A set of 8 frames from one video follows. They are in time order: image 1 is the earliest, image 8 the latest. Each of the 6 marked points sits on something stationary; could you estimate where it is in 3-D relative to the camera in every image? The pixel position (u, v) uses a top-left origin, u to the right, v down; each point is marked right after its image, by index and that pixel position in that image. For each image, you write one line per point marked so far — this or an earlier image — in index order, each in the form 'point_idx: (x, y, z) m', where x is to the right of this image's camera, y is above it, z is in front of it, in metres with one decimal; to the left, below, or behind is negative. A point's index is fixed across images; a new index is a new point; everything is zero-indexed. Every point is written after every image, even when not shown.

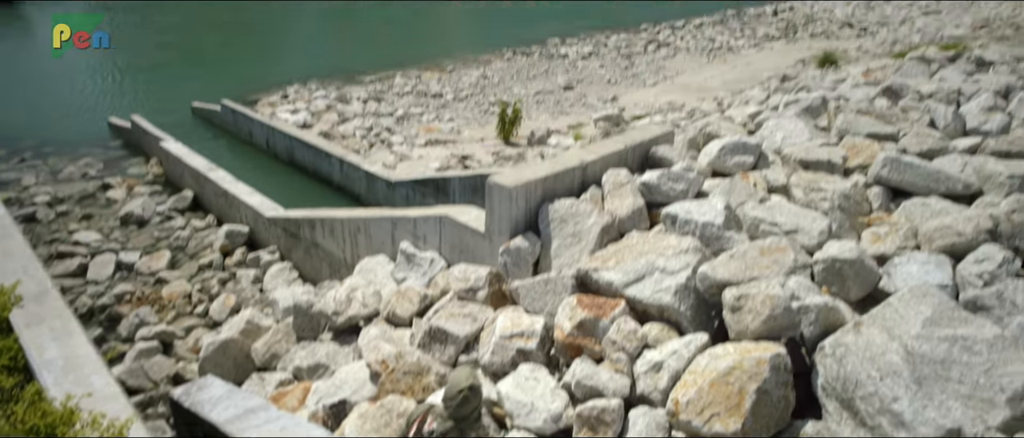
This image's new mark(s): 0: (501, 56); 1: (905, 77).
0: (-0.2, +2.7, +11.6) m
1: (+2.6, +1.0, +4.7) m
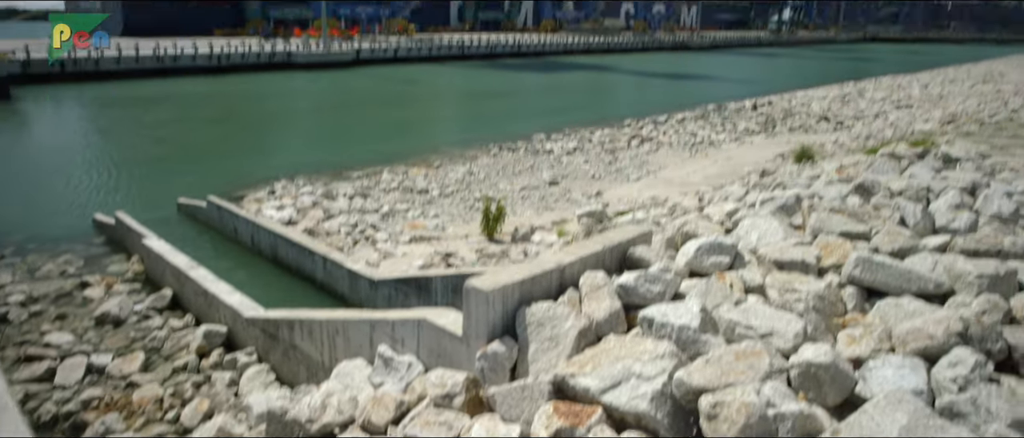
0: (-0.4, +1.1, +11.9) m
1: (+2.5, +0.3, +4.9) m
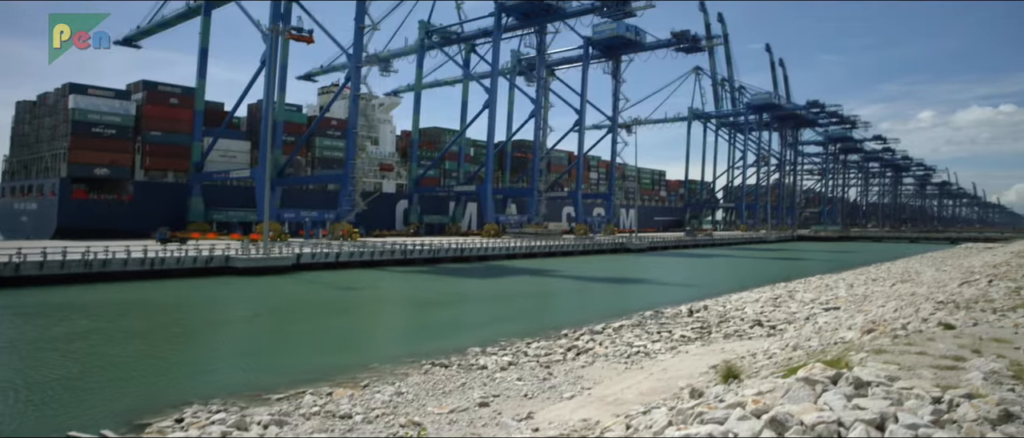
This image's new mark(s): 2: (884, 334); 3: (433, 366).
0: (-1.5, -2.4, +11.6) m
1: (+1.9, -1.3, +4.9) m
2: (+5.3, -1.6, +10.0) m
3: (-1.3, -2.4, +11.7) m
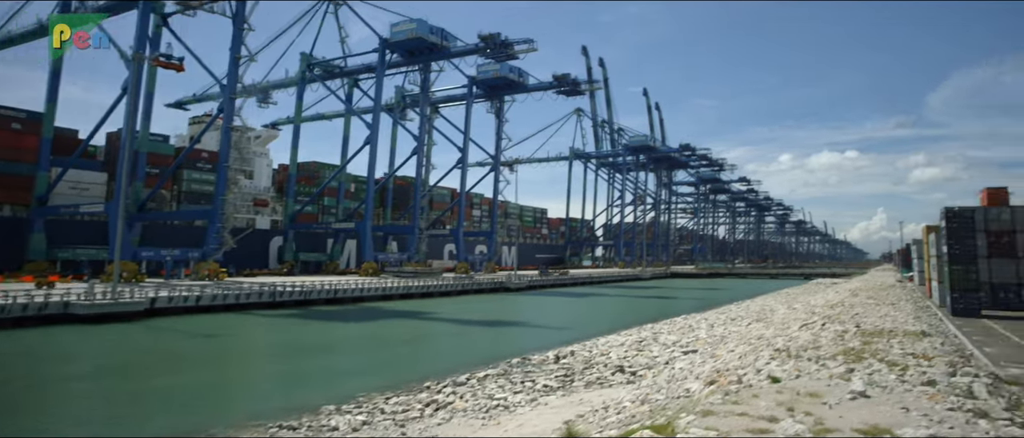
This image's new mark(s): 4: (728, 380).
0: (-3.9, -3.3, +11.0) m
1: (+0.7, -1.9, +5.0) m
2: (+3.1, -2.5, +10.5) m
3: (-3.6, -3.3, +11.1) m
4: (+3.5, -2.6, +11.4) m
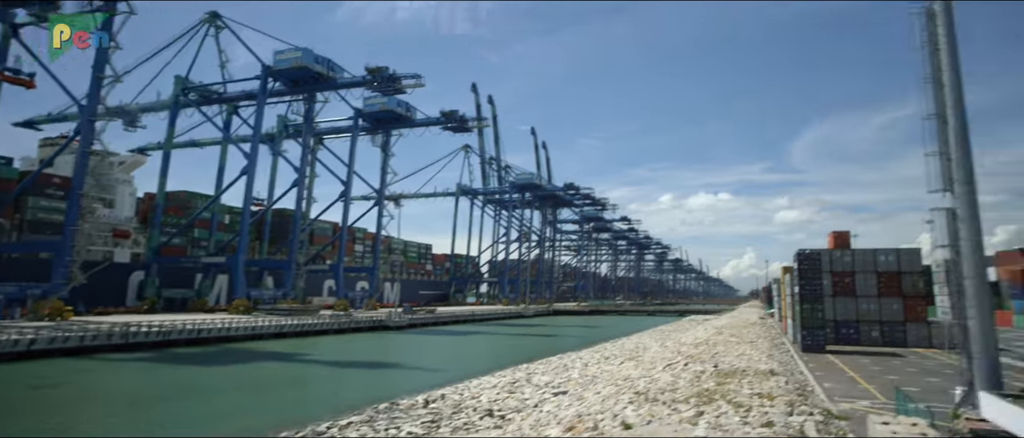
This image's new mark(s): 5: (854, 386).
0: (-6.0, -3.9, +9.9) m
1: (-0.5, -2.3, +4.8) m
2: (+1.0, -3.3, +10.6) m
3: (-5.8, -3.9, +10.0) m
4: (+1.2, -3.4, +11.5) m
5: (+8.0, -3.9, +16.5) m
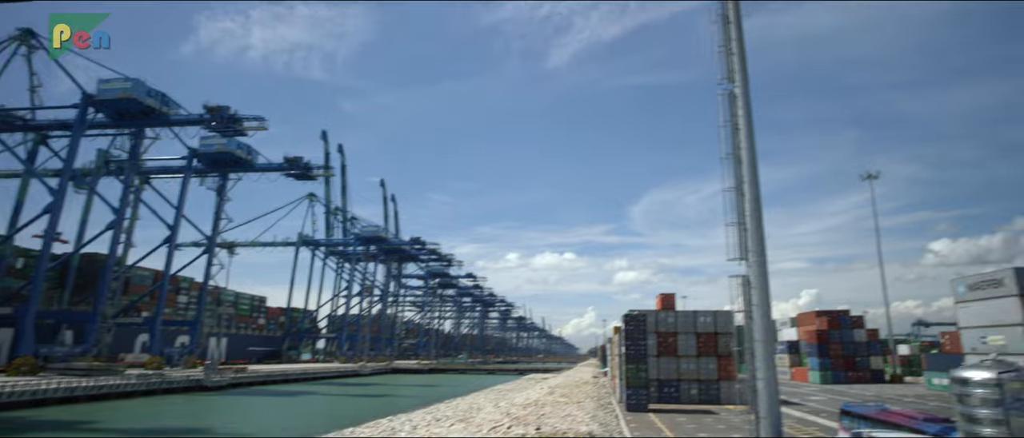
0: (-8.6, -4.4, +7.6) m
1: (-2.1, -2.7, +3.9) m
2: (-1.9, -4.1, +9.8) m
3: (-8.4, -4.4, +7.7) m
4: (-1.9, -4.3, +10.7) m
5: (+3.6, -5.6, +17.0) m
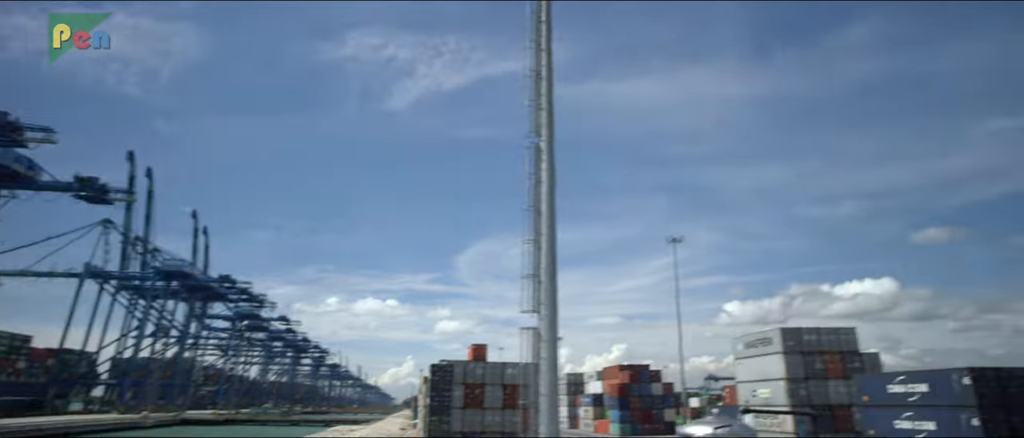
0: (-11.0, -4.1, +4.1) m
1: (-3.7, -2.6, +2.3) m
2: (-5.1, -4.4, +7.9) m
3: (-10.8, -4.1, +4.3) m
4: (-5.2, -4.7, +8.8) m
5: (-1.5, -6.7, +16.2) m
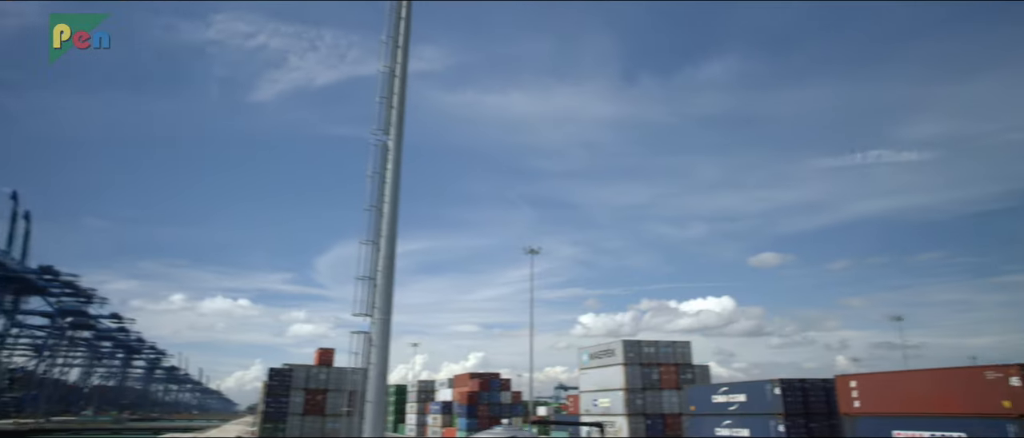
0: (-12.1, -3.4, +1.5) m
1: (-4.6, -2.3, +1.2) m
2: (-7.1, -4.1, +6.4) m
3: (-12.0, -3.4, +1.7) m
4: (-7.5, -4.3, +7.2) m
5: (-5.4, -6.6, +15.1) m
